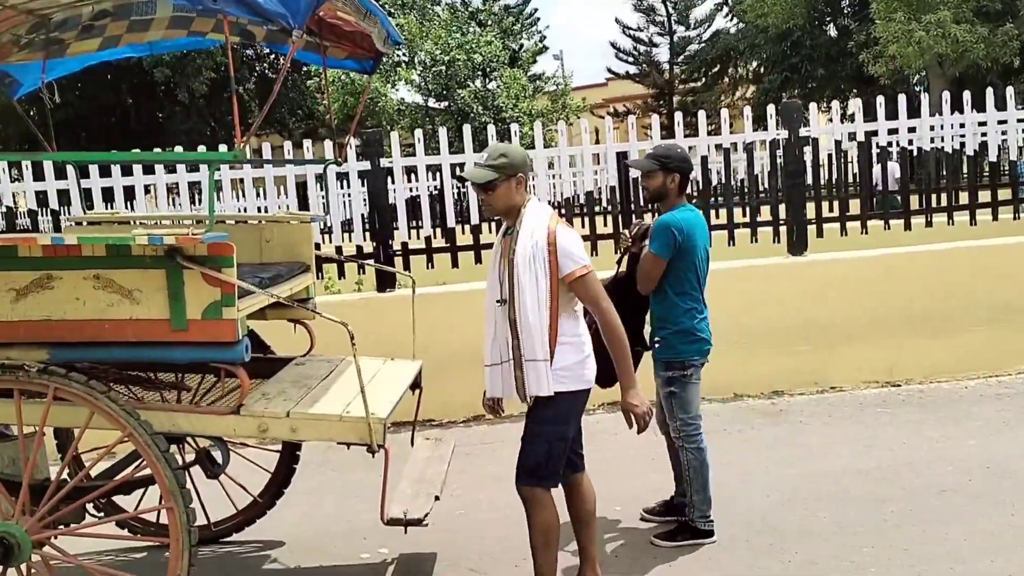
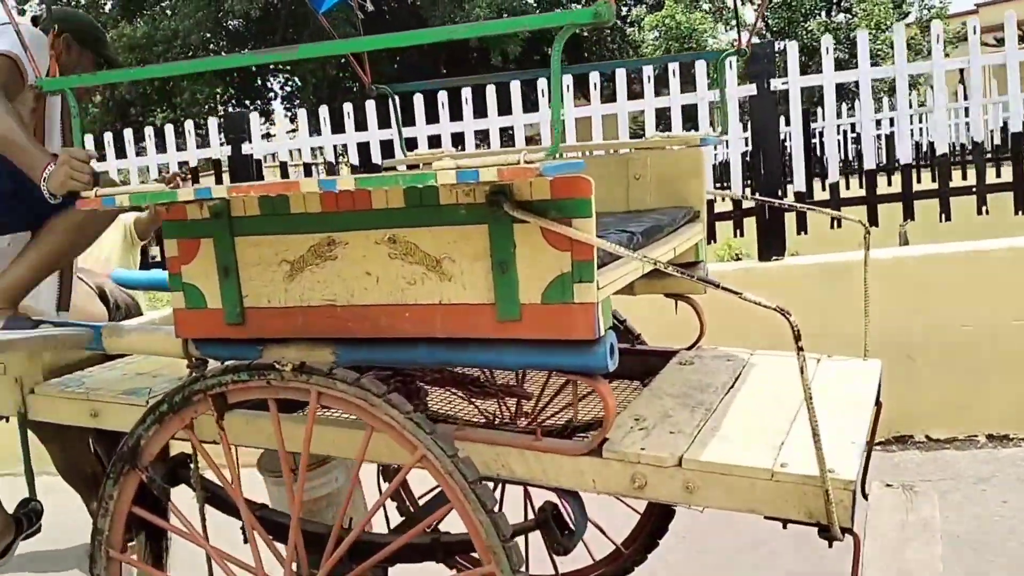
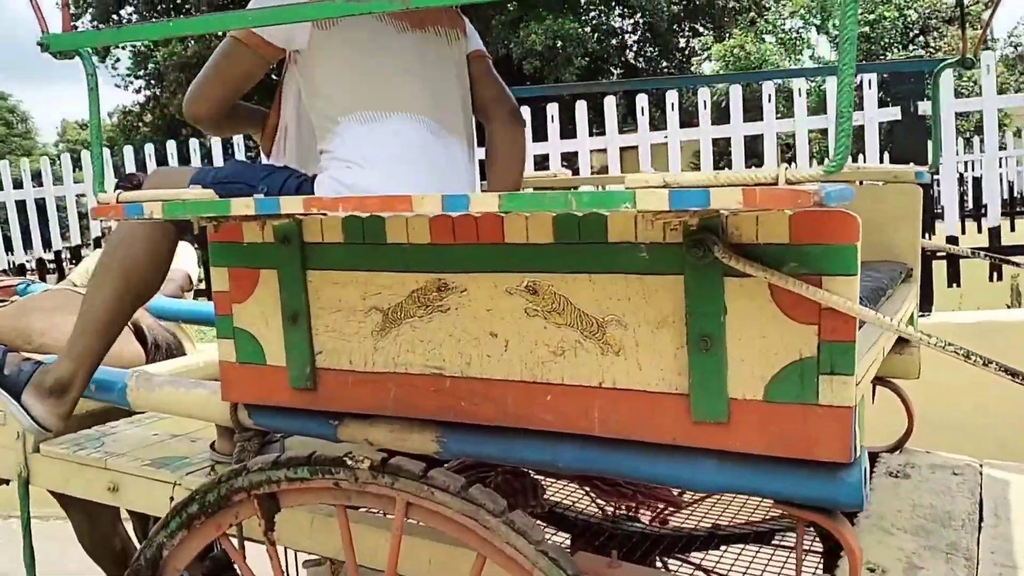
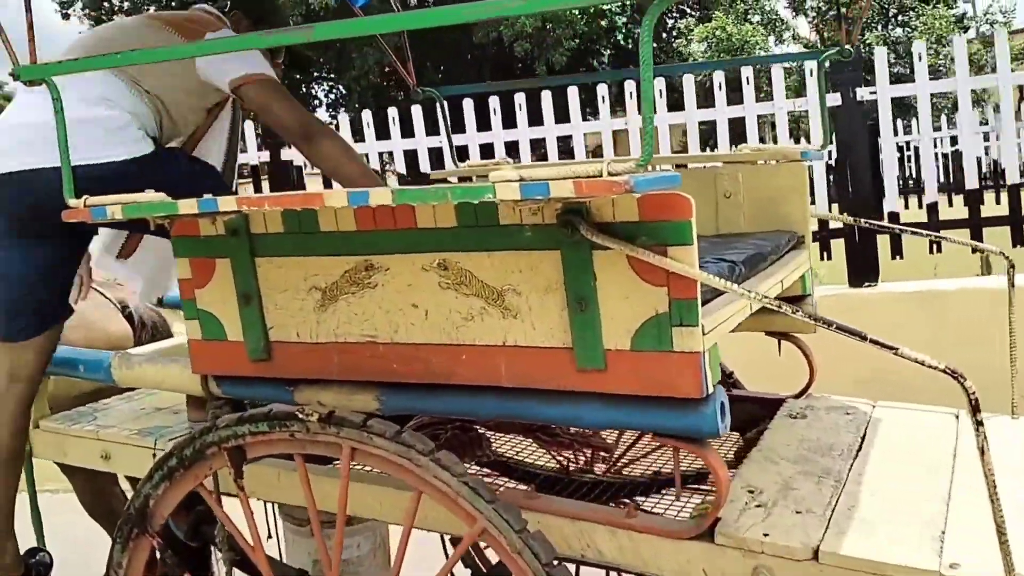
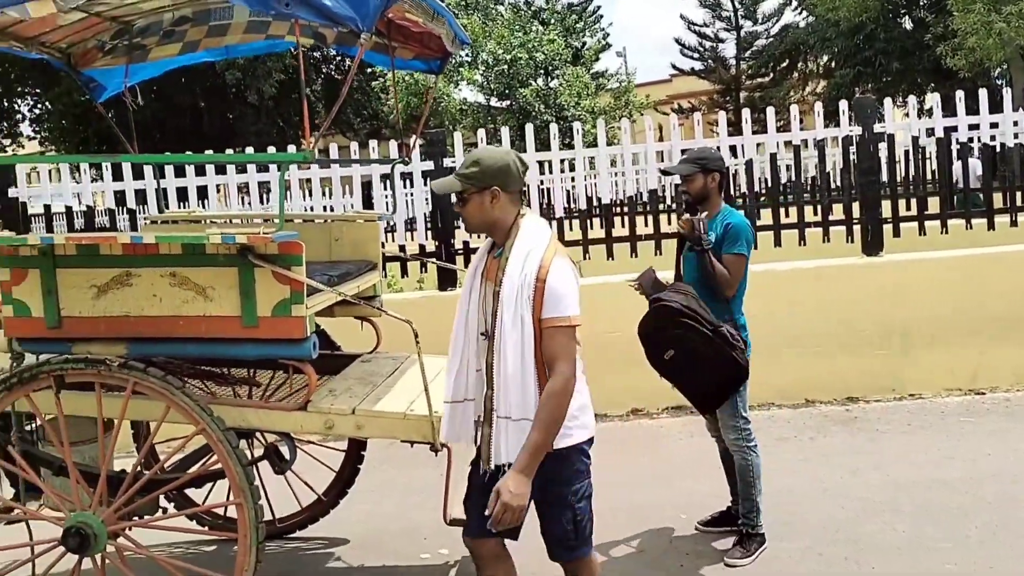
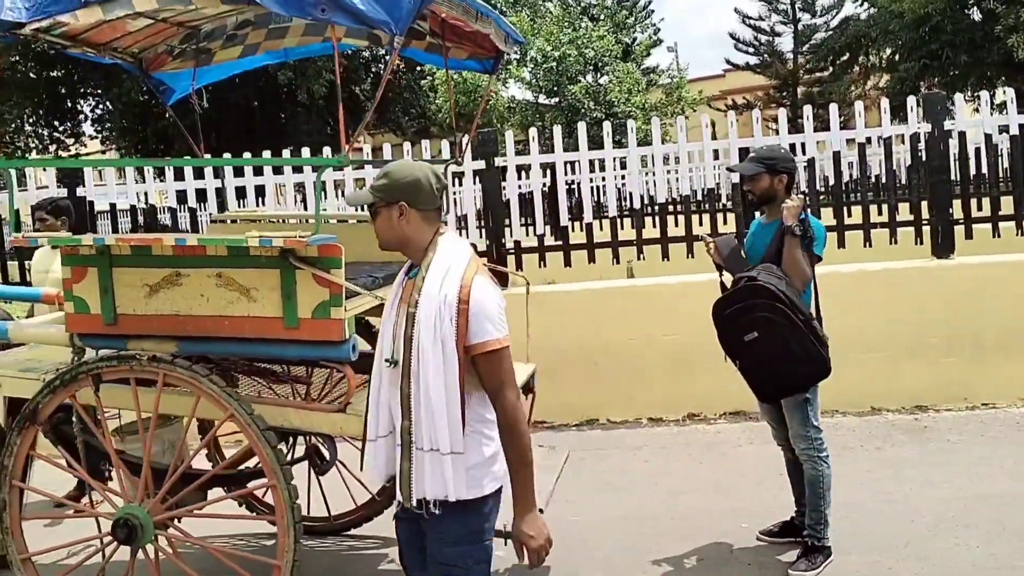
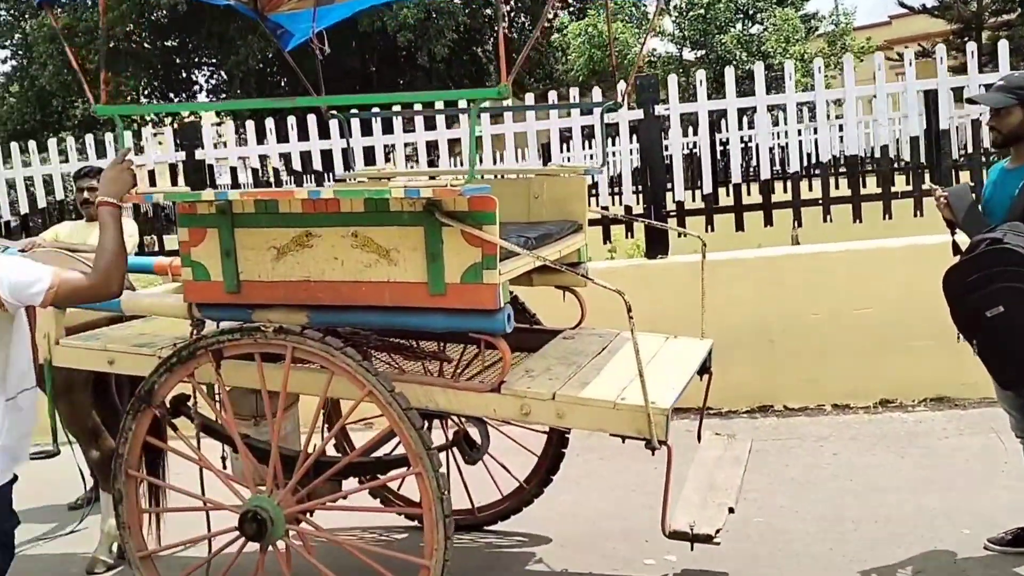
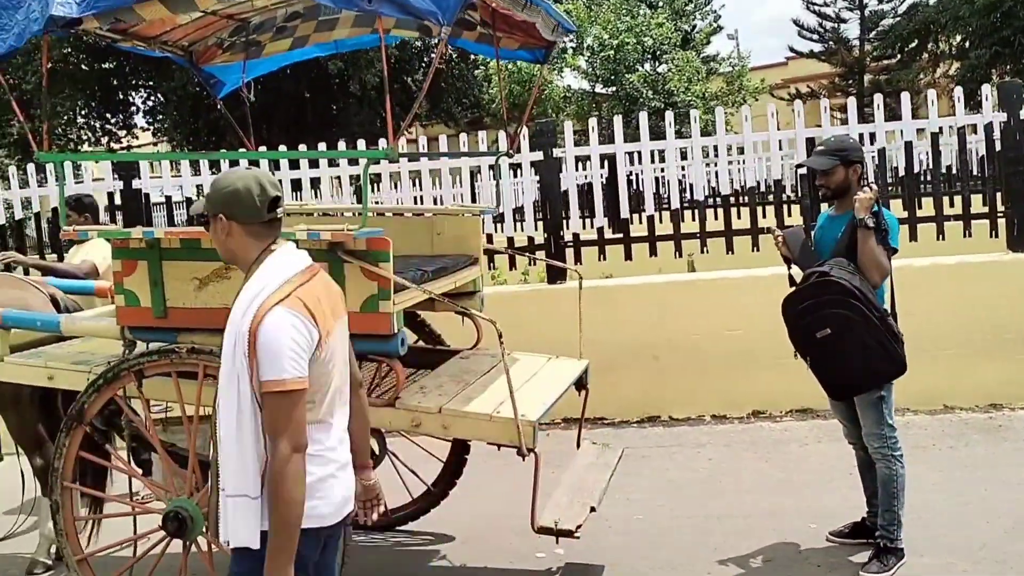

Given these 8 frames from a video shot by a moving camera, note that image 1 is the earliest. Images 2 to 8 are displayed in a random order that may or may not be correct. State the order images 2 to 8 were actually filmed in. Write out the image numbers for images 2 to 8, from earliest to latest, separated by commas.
5, 6, 8, 7, 2, 4, 3
